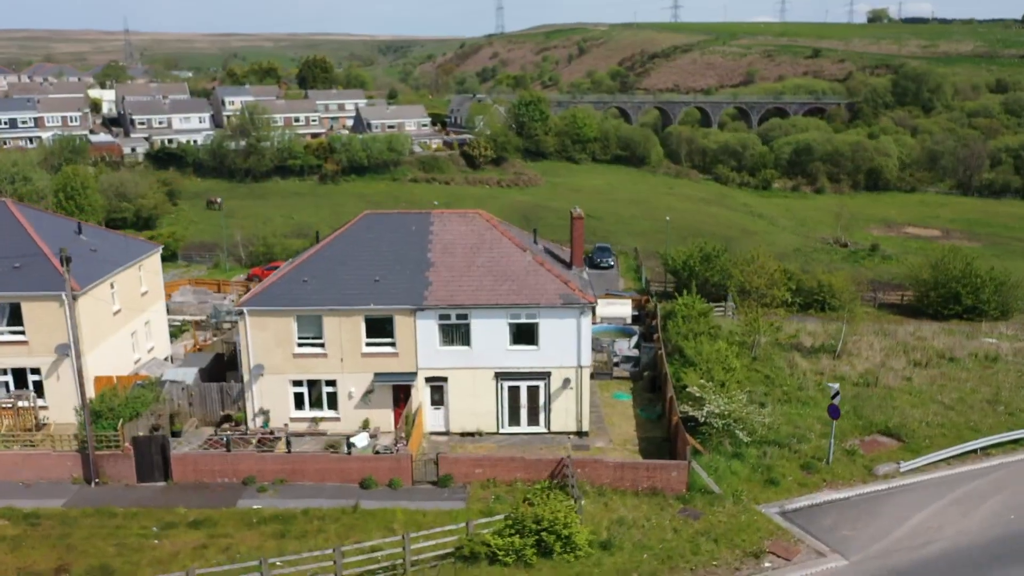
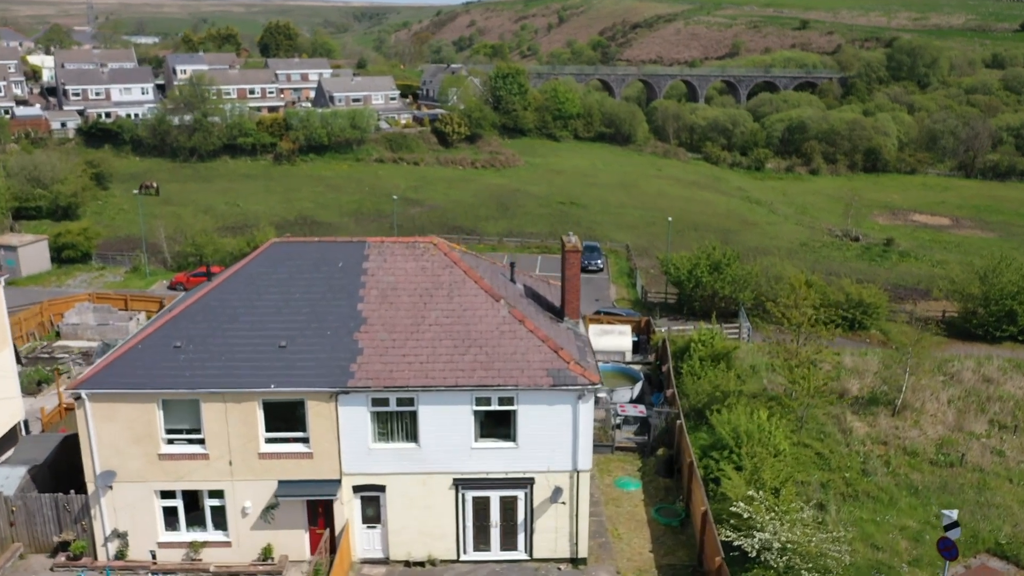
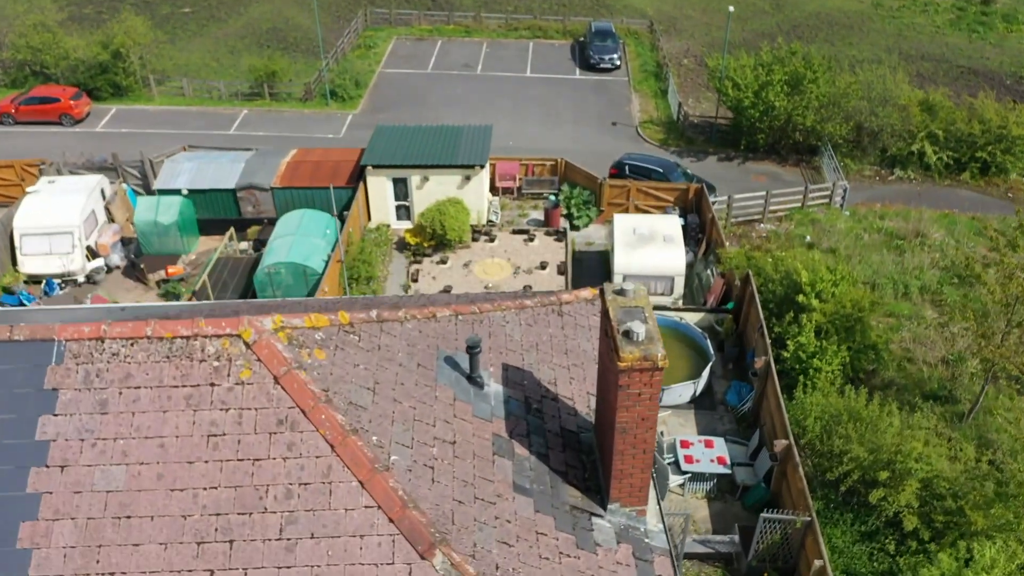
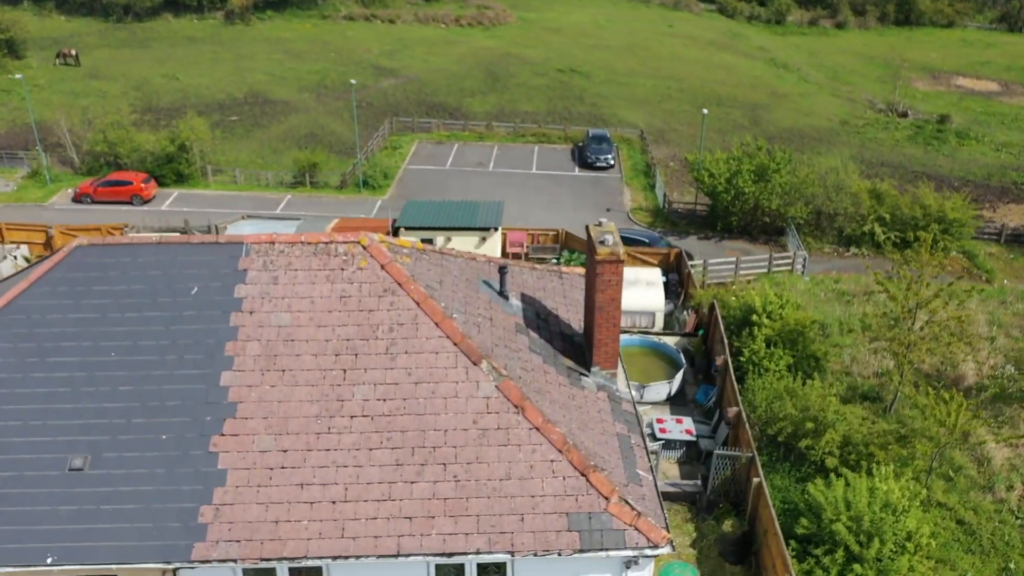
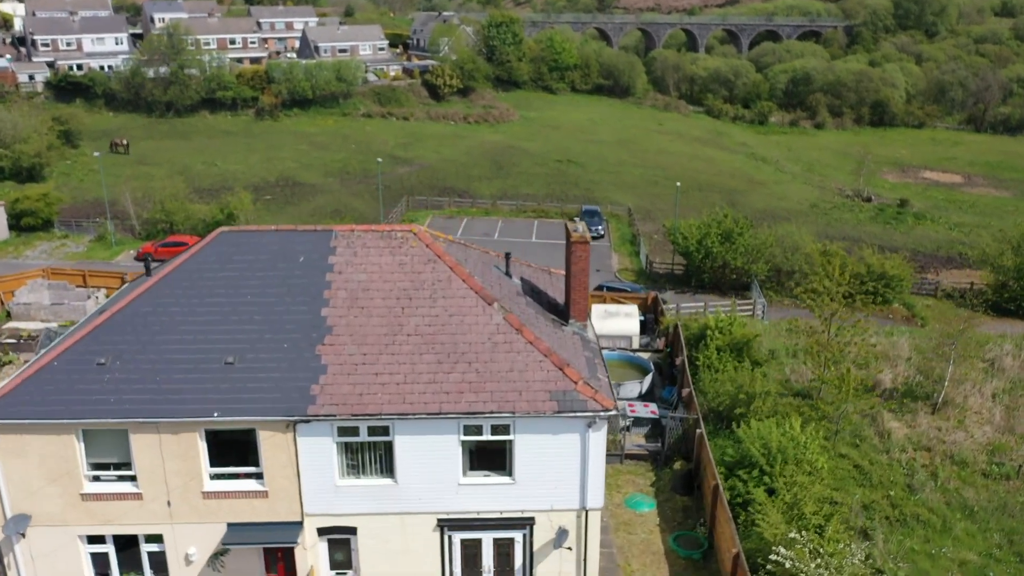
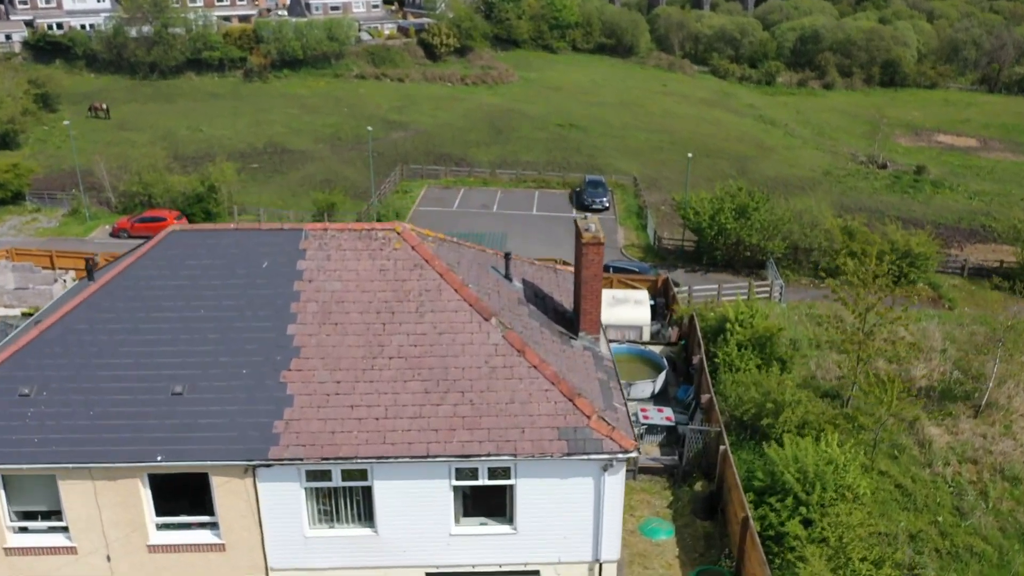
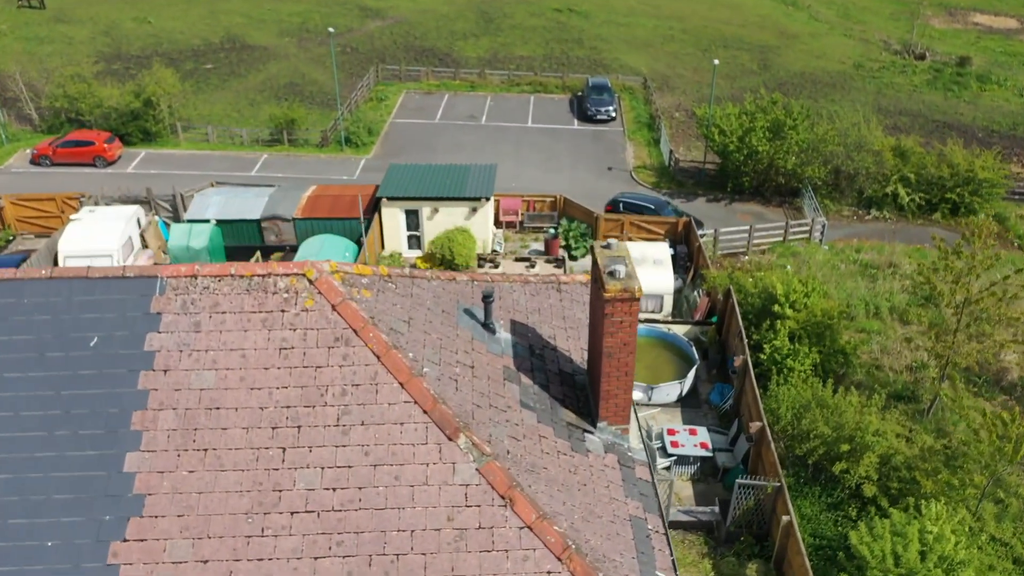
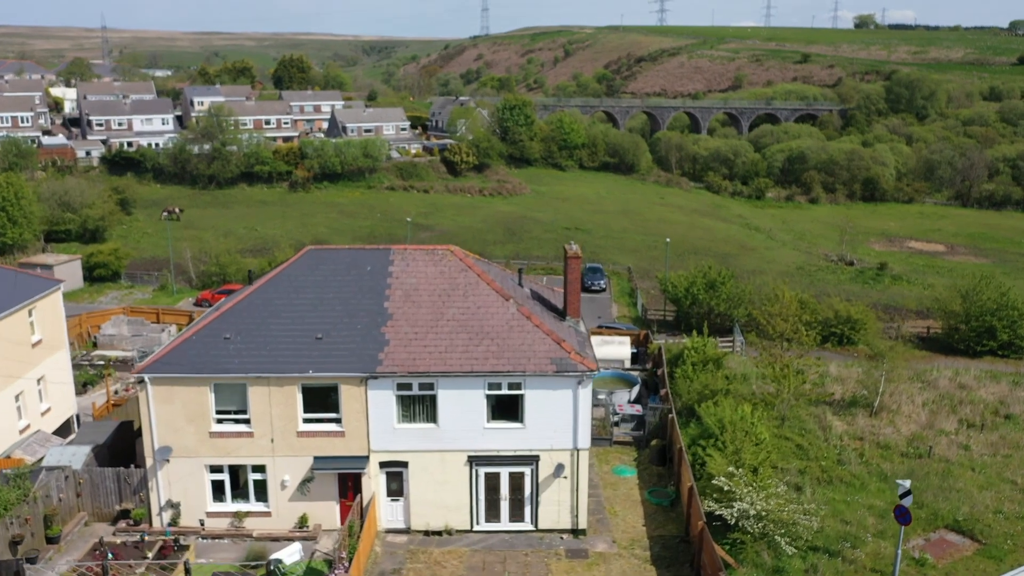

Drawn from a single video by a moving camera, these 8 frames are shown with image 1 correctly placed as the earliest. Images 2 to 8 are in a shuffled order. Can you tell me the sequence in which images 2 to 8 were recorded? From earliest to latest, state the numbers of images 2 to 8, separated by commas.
8, 2, 5, 6, 4, 7, 3
